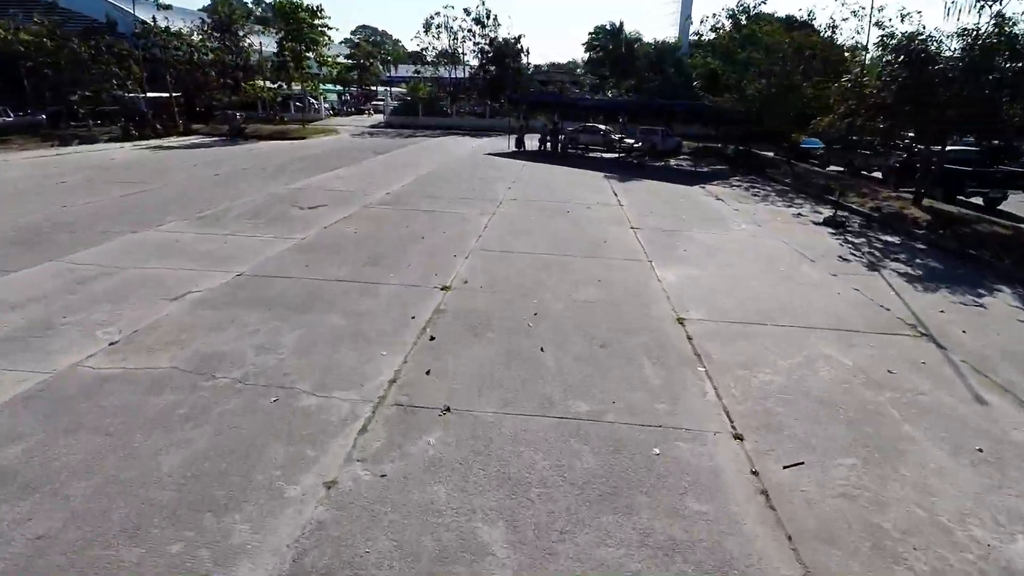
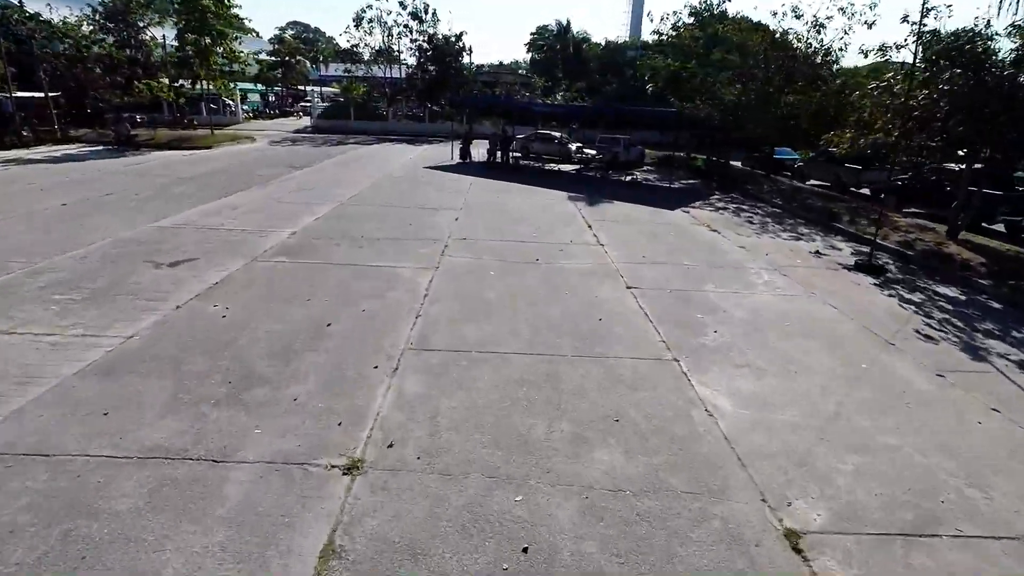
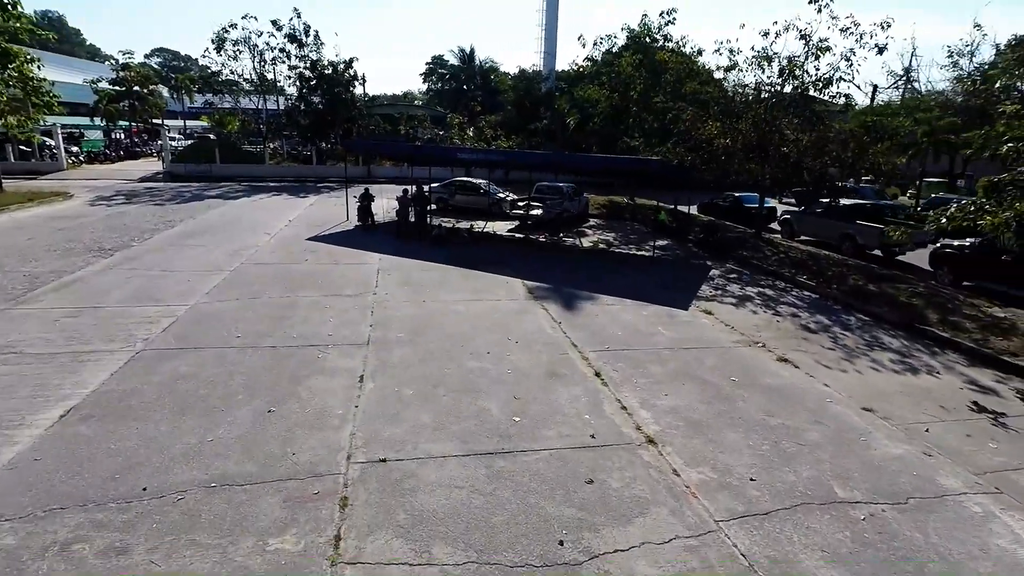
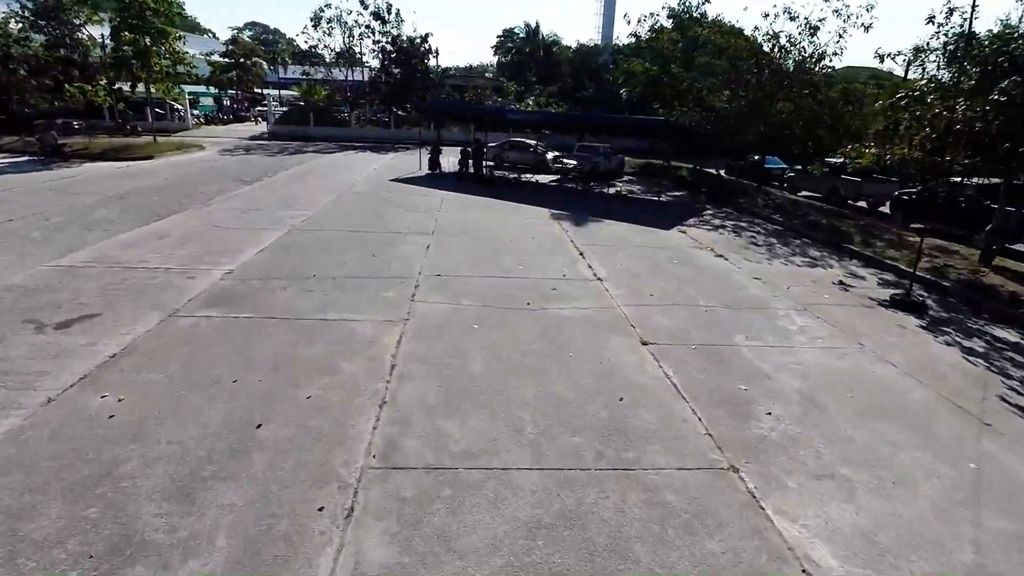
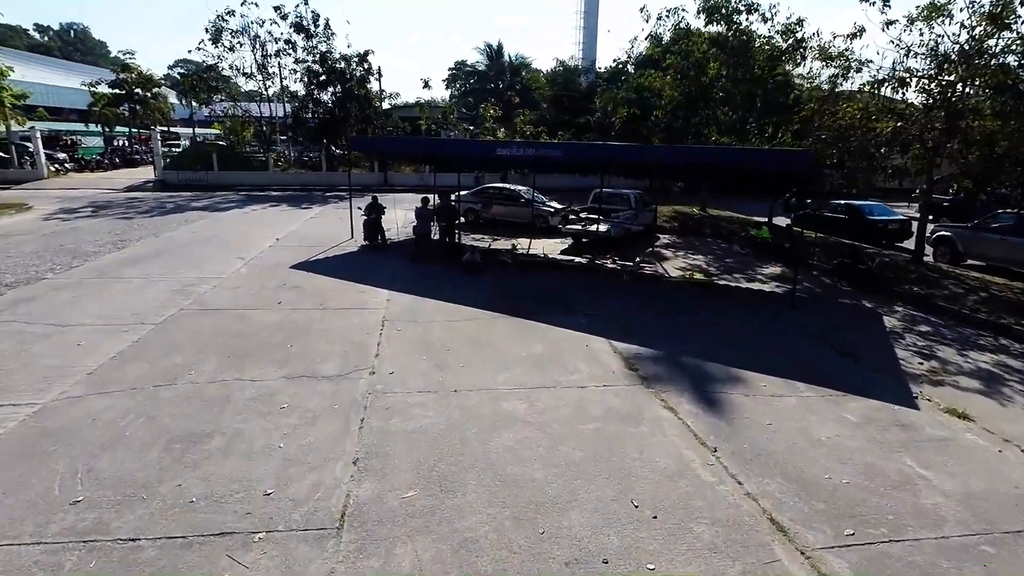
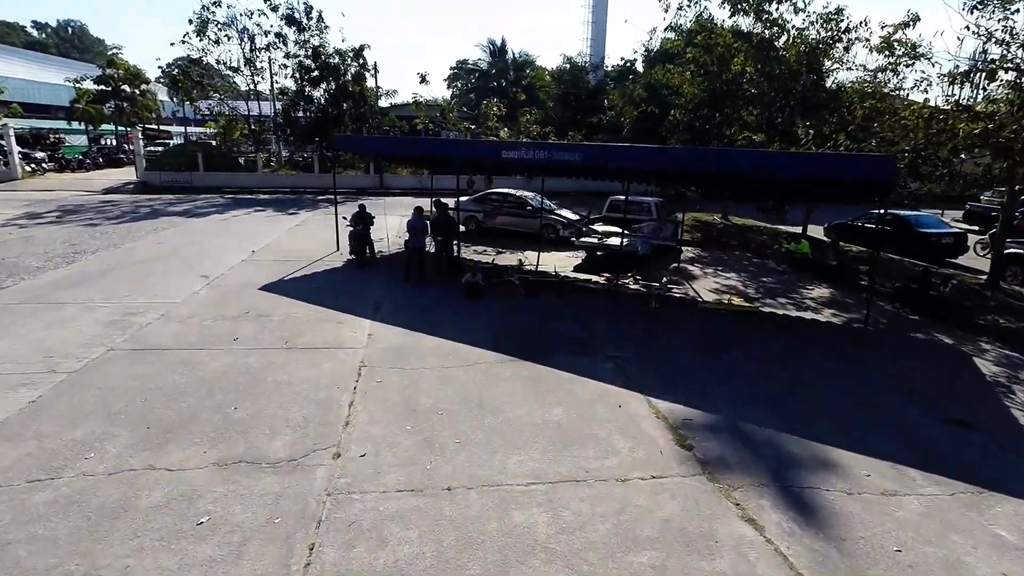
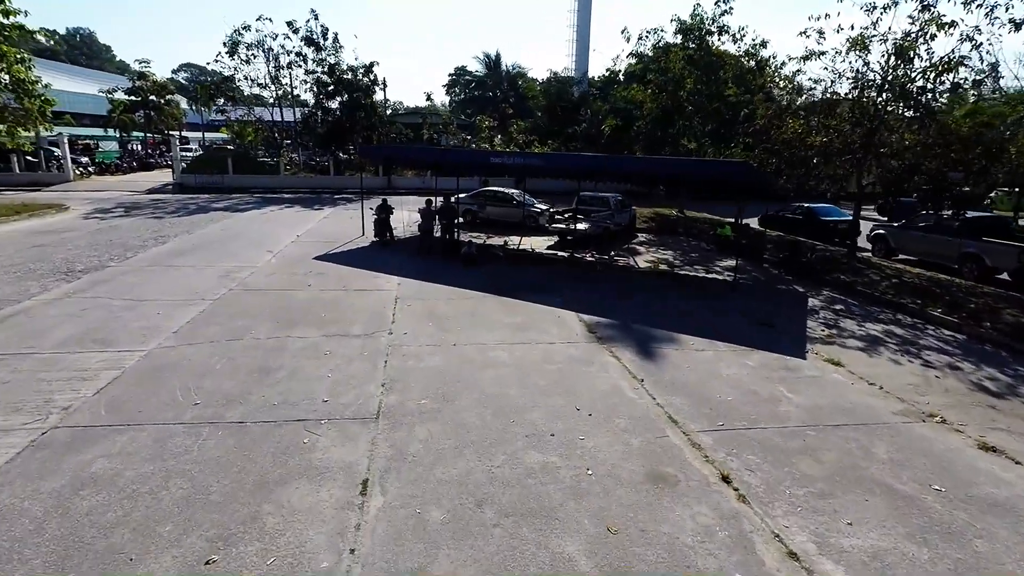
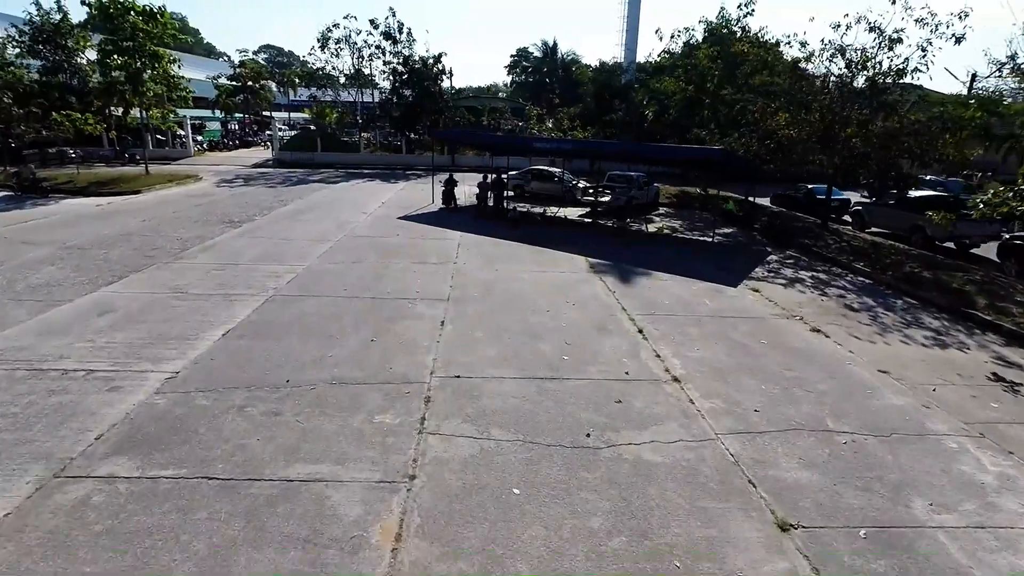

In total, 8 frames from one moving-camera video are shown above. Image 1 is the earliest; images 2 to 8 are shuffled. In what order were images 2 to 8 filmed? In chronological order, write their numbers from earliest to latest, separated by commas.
2, 4, 8, 3, 7, 5, 6
